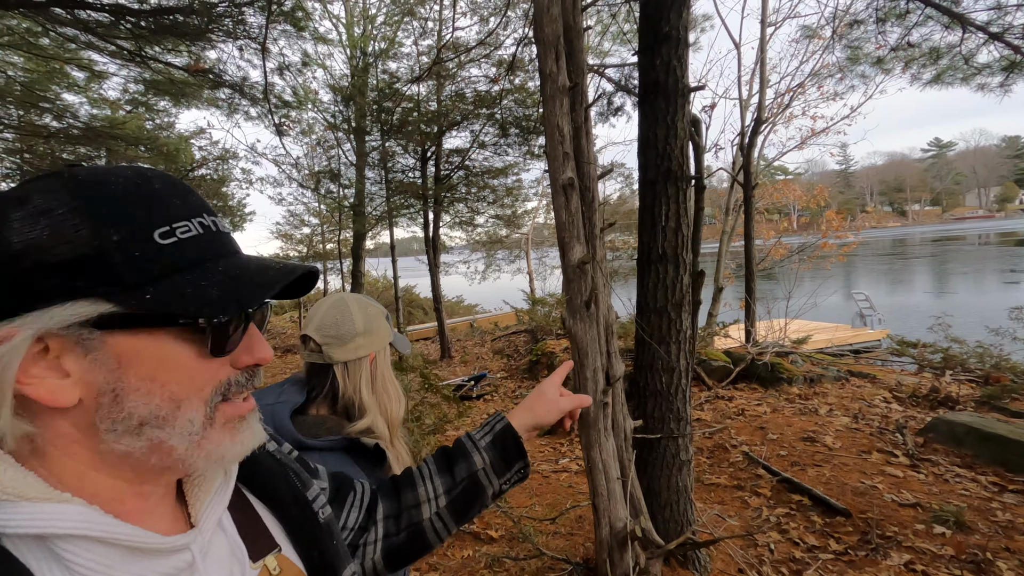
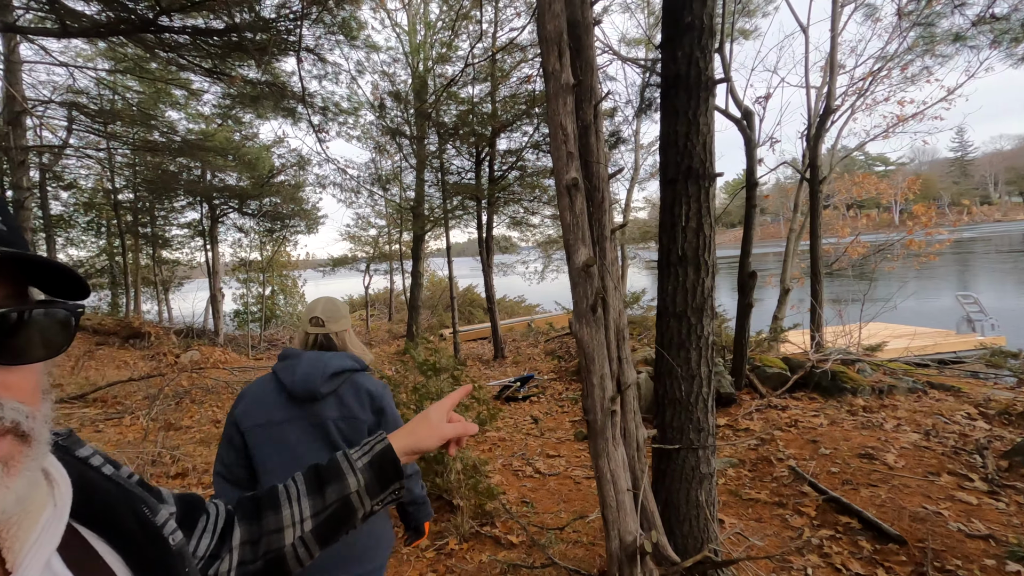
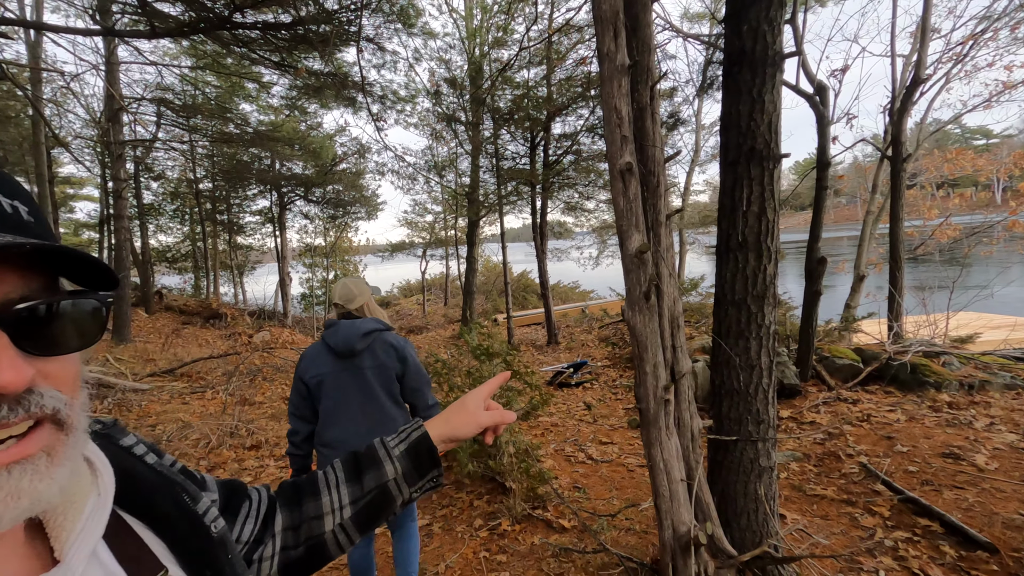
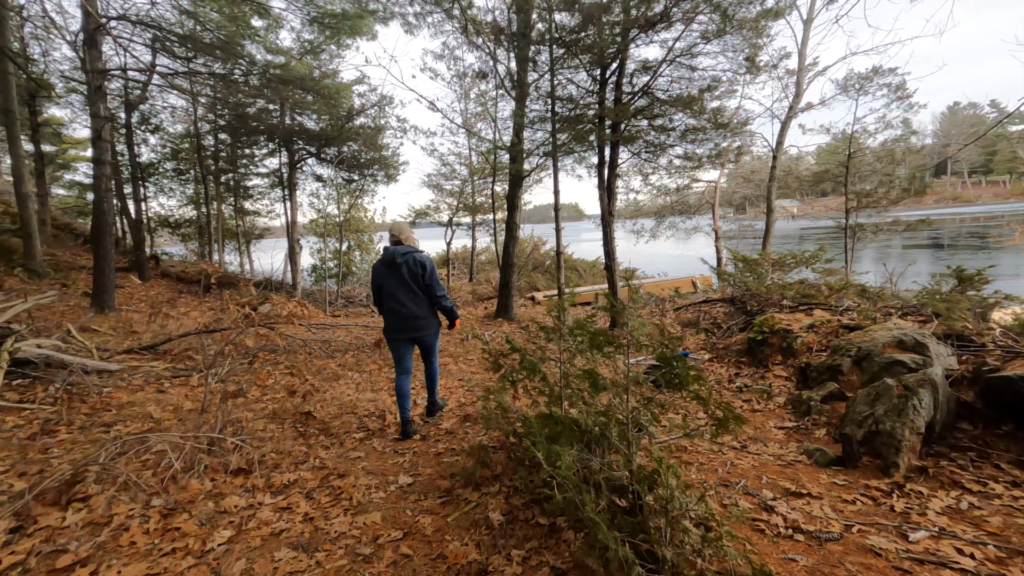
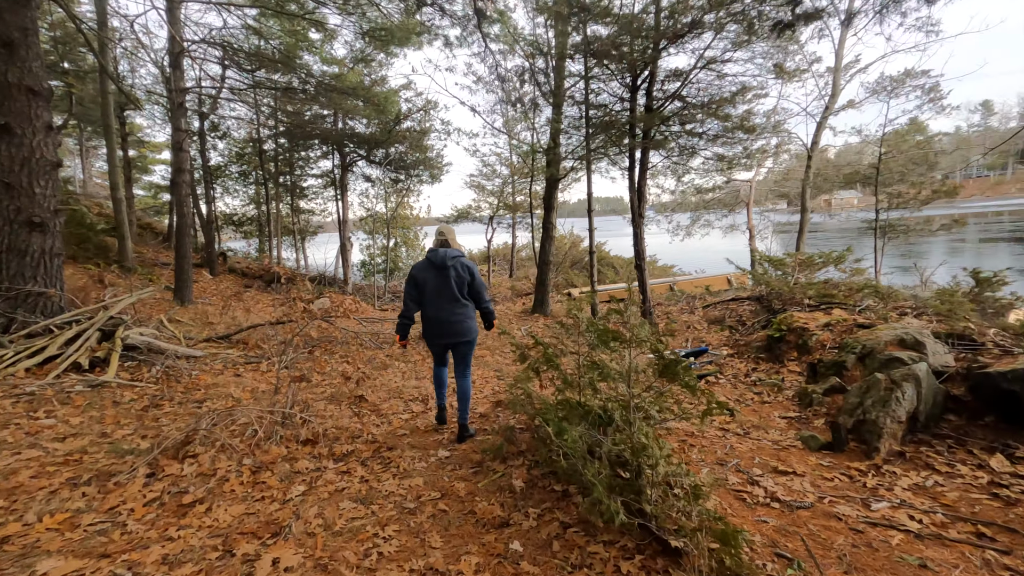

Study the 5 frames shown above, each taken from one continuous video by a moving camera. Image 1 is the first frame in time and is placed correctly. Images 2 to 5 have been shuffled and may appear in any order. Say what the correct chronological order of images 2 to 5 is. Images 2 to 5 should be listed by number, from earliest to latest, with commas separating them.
2, 3, 5, 4
